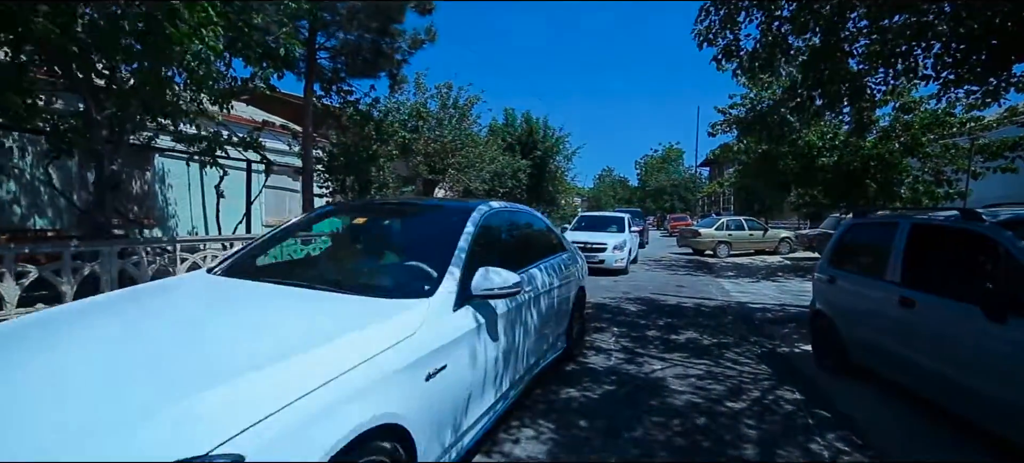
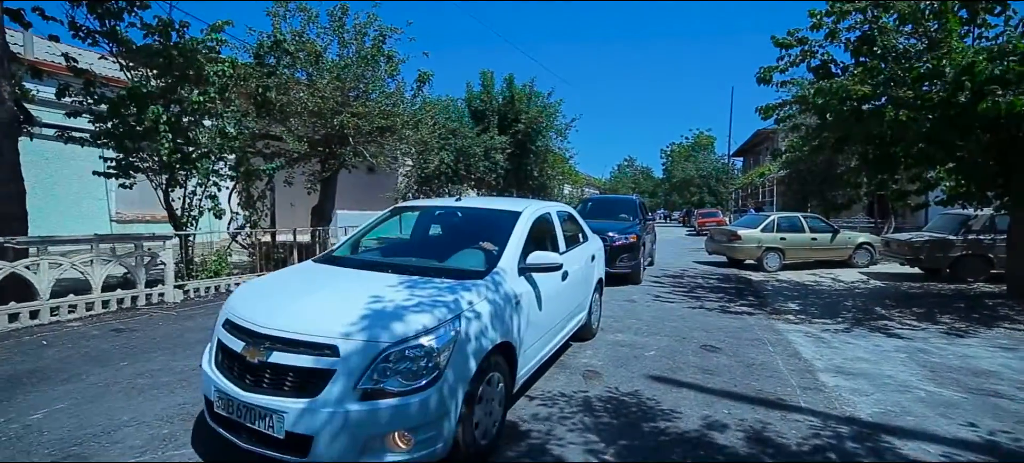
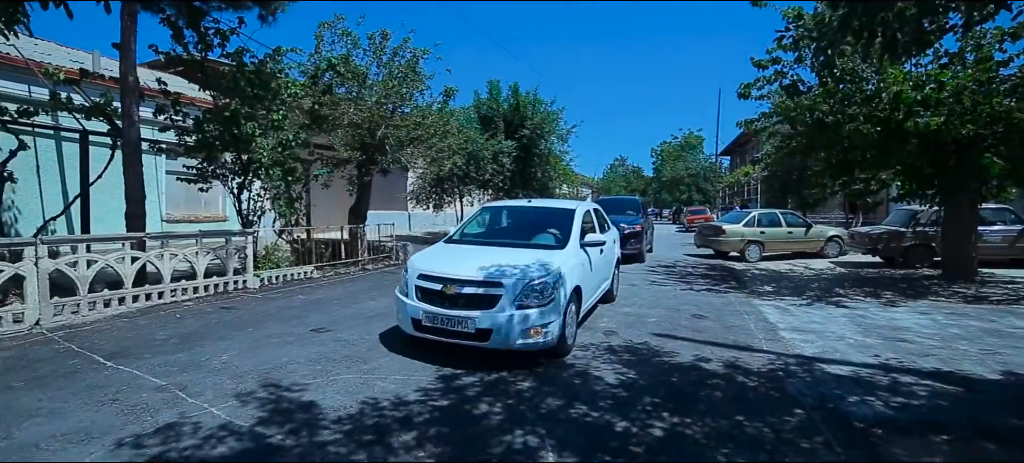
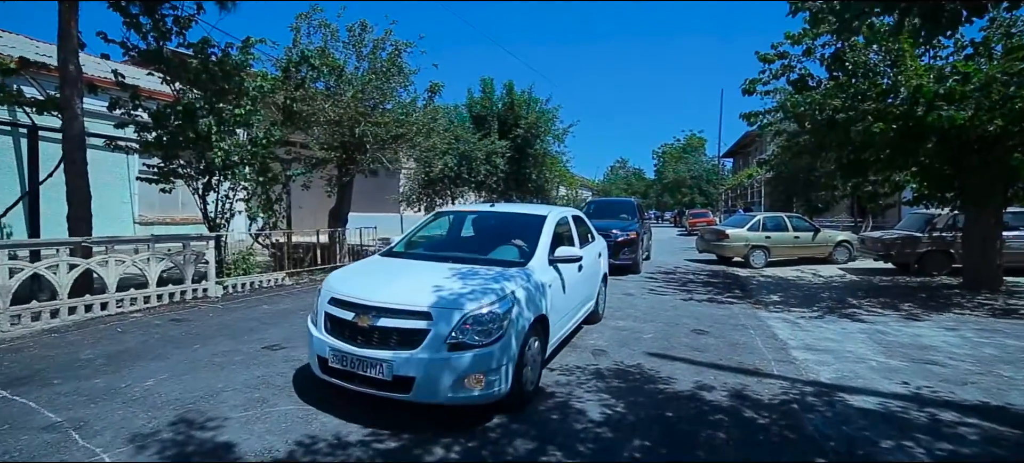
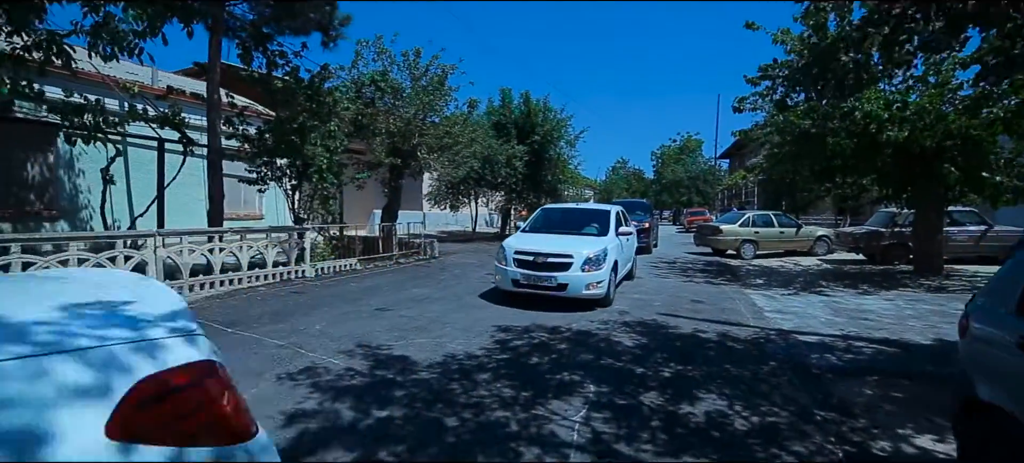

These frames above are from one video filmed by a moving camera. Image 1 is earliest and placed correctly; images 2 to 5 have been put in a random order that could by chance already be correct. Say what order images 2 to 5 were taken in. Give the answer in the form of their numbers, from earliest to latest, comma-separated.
5, 3, 4, 2
